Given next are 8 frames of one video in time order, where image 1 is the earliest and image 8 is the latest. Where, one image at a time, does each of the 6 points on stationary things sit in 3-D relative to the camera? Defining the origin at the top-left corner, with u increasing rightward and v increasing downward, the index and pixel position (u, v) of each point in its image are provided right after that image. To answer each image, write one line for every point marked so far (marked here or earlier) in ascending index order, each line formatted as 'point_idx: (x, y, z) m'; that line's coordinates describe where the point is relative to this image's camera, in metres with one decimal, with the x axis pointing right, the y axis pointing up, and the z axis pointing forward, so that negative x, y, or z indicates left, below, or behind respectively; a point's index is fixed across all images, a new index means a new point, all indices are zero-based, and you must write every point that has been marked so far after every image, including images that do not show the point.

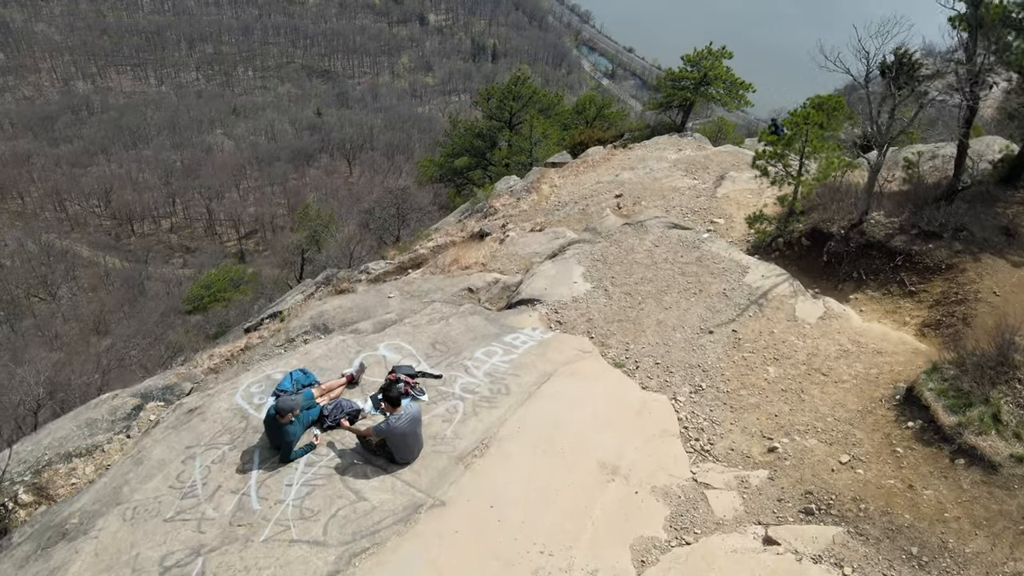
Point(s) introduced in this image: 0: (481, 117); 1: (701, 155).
0: (-0.9, +4.7, +19.5) m
1: (+2.9, +2.0, +11.2) m
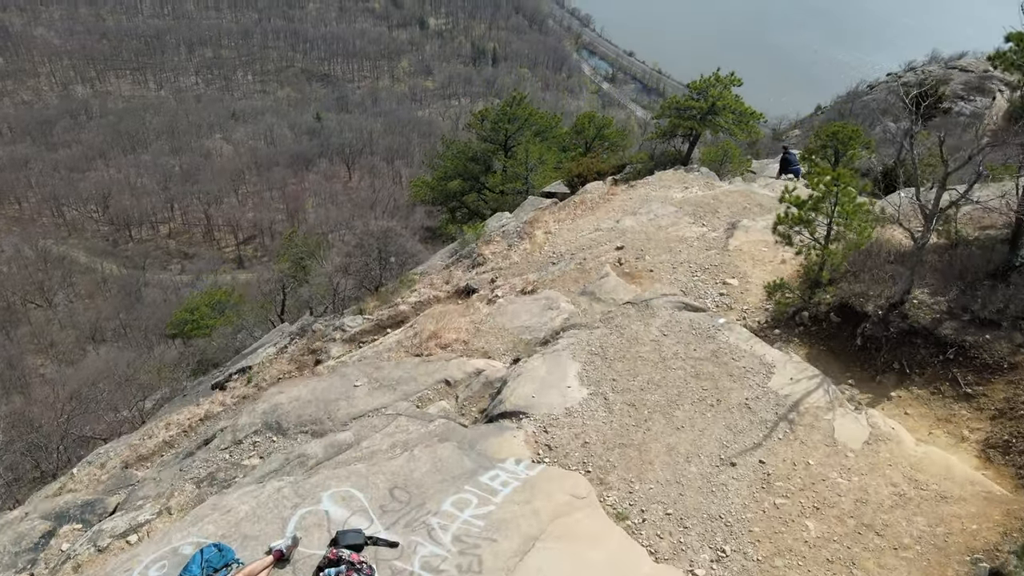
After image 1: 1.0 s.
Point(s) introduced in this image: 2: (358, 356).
0: (-1.0, +3.9, +18.6) m
1: (+2.8, +1.3, +10.3) m
2: (-1.6, -0.7, +7.7) m
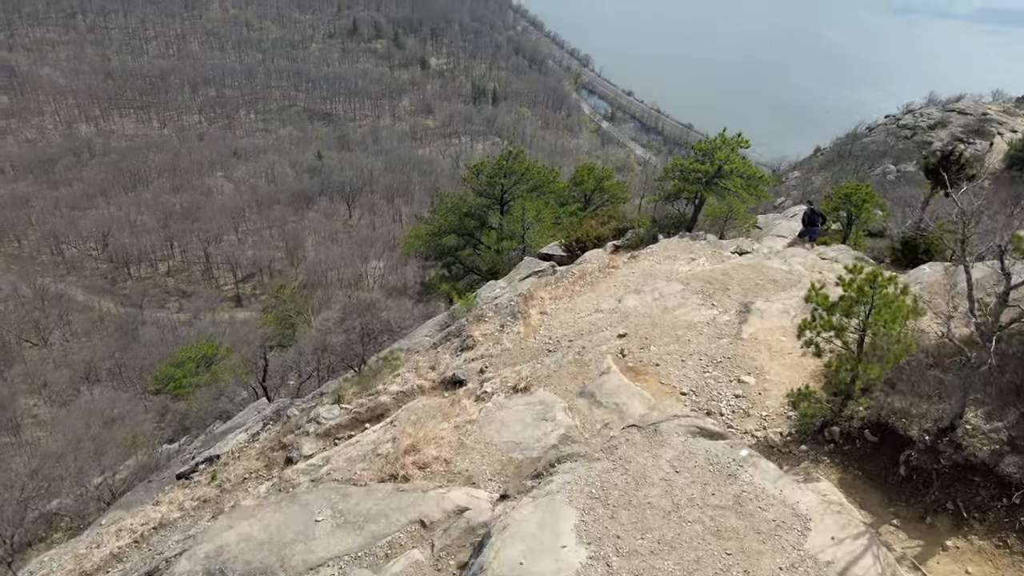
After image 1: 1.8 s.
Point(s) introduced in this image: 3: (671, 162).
0: (-1.1, +2.5, +17.9) m
1: (+2.7, +0.2, +9.5) m
2: (-1.7, -1.7, +6.8) m
3: (+2.6, +2.1, +12.0) m
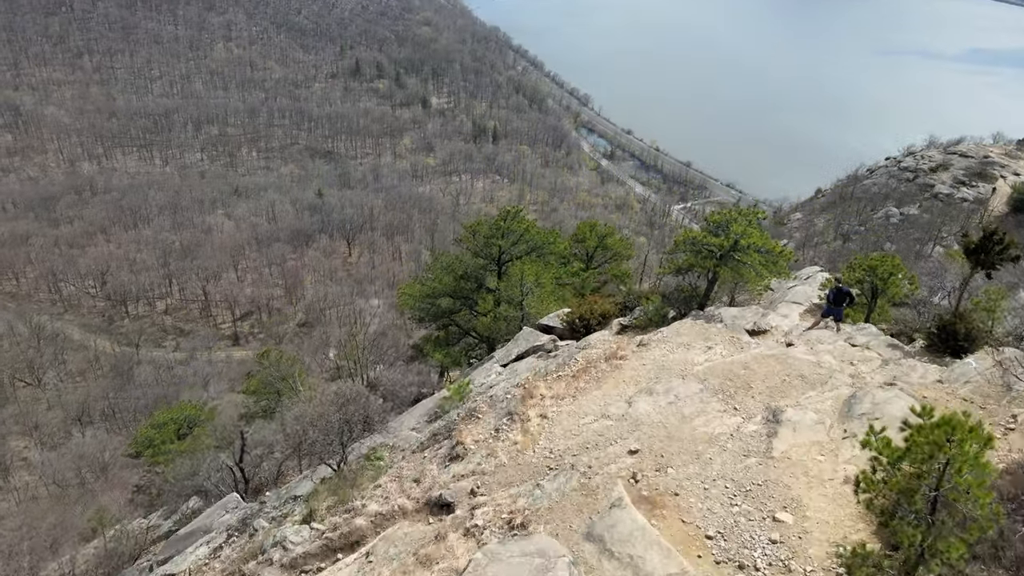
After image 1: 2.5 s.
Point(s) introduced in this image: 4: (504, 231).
0: (-1.1, +0.9, +17.0) m
1: (+2.7, -0.9, +8.5) m
2: (-1.8, -2.6, +5.8) m
3: (+2.6, +0.8, +11.0) m
4: (-0.2, +1.3, +16.5) m
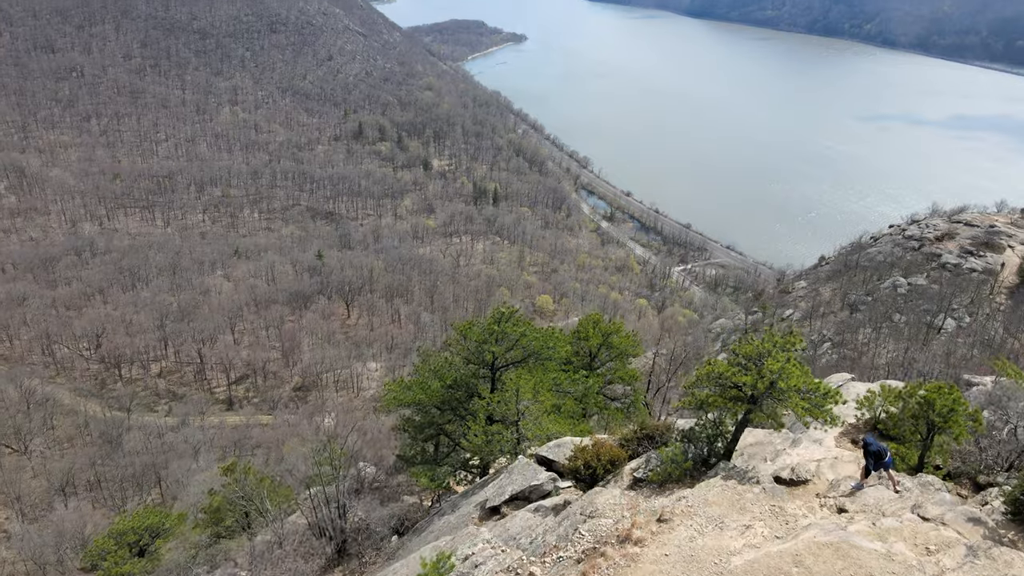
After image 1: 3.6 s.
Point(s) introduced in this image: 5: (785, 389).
0: (-1.2, -1.3, +15.3) m
1: (+2.5, -2.5, +6.7) m
2: (-1.9, -4.0, +3.8) m
3: (+2.5, -1.0, +9.4) m
4: (-0.3, -0.9, +14.8) m
5: (+3.2, -1.2, +8.6) m
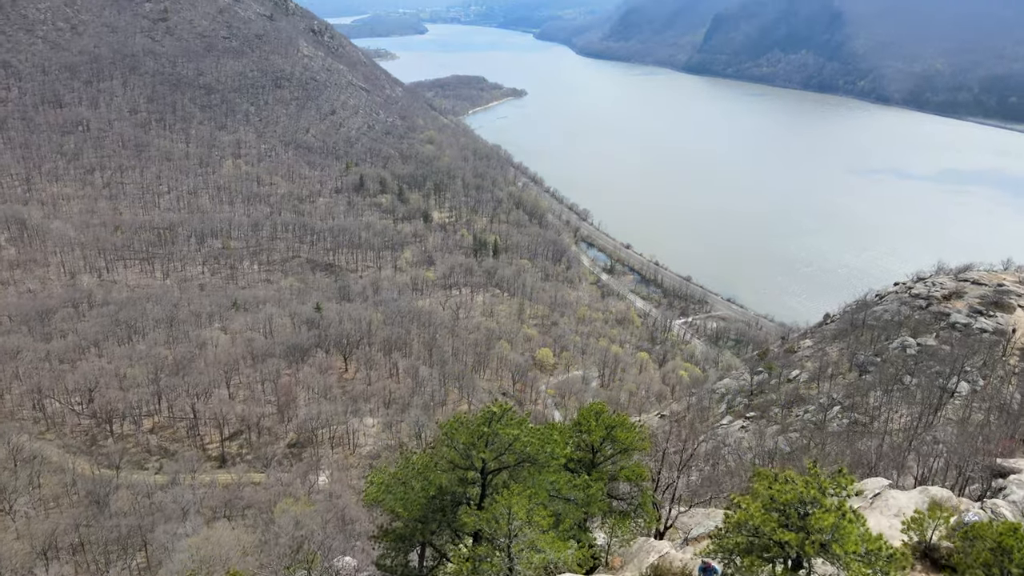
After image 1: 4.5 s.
0: (-1.3, -3.1, +13.7) m
1: (+2.4, -3.6, +5.0) m
2: (-2.0, -4.9, +2.0) m
3: (+2.3, -2.3, +7.7) m
4: (-0.4, -2.7, +13.2) m
5: (+3.1, -2.5, +6.9) m
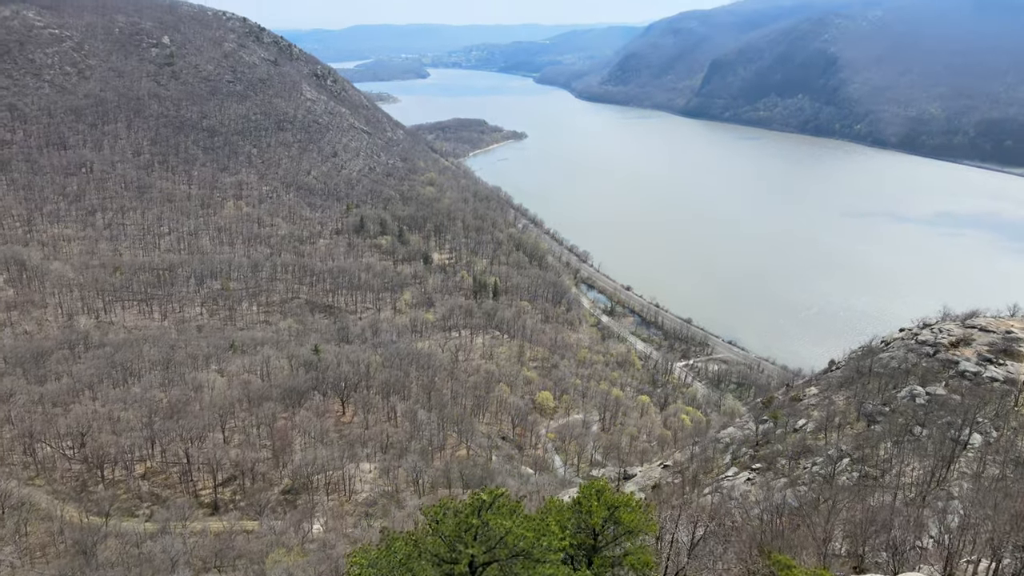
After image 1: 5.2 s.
0: (-1.4, -4.3, +12.3) m
1: (+2.3, -4.4, +3.6) m
2: (-2.1, -5.5, +0.5) m
3: (+2.2, -3.2, +6.4) m
4: (-0.5, -3.9, +11.8) m
5: (+2.9, -3.3, +5.6) m
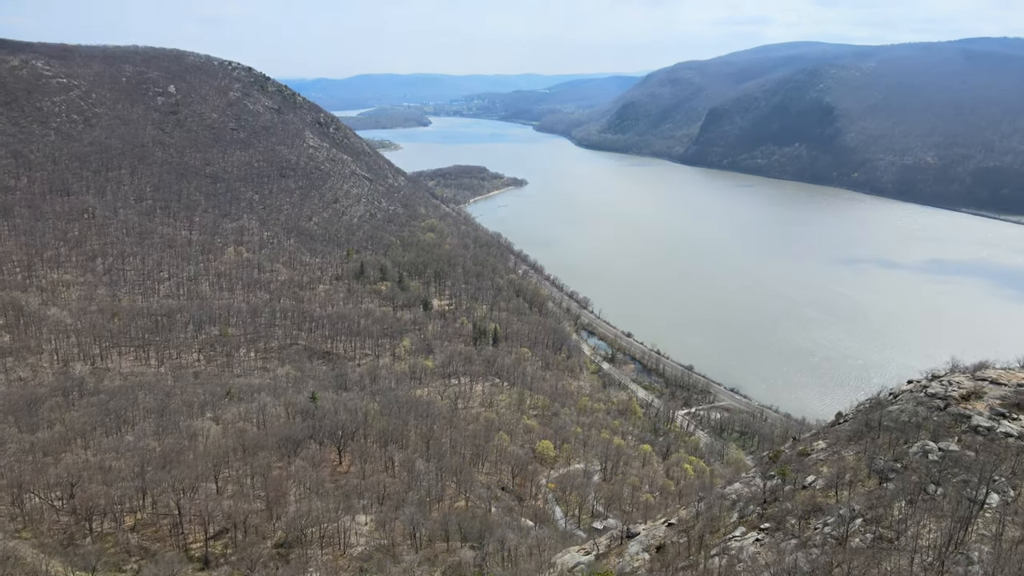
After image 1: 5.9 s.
0: (-1.5, -5.5, +10.7) m
1: (+2.2, -5.0, +2.1) m
2: (-2.2, -6.0, -1.1) m
3: (+2.2, -4.1, +4.9) m
4: (-0.6, -5.0, +10.3) m
5: (+2.9, -4.1, +4.1) m
